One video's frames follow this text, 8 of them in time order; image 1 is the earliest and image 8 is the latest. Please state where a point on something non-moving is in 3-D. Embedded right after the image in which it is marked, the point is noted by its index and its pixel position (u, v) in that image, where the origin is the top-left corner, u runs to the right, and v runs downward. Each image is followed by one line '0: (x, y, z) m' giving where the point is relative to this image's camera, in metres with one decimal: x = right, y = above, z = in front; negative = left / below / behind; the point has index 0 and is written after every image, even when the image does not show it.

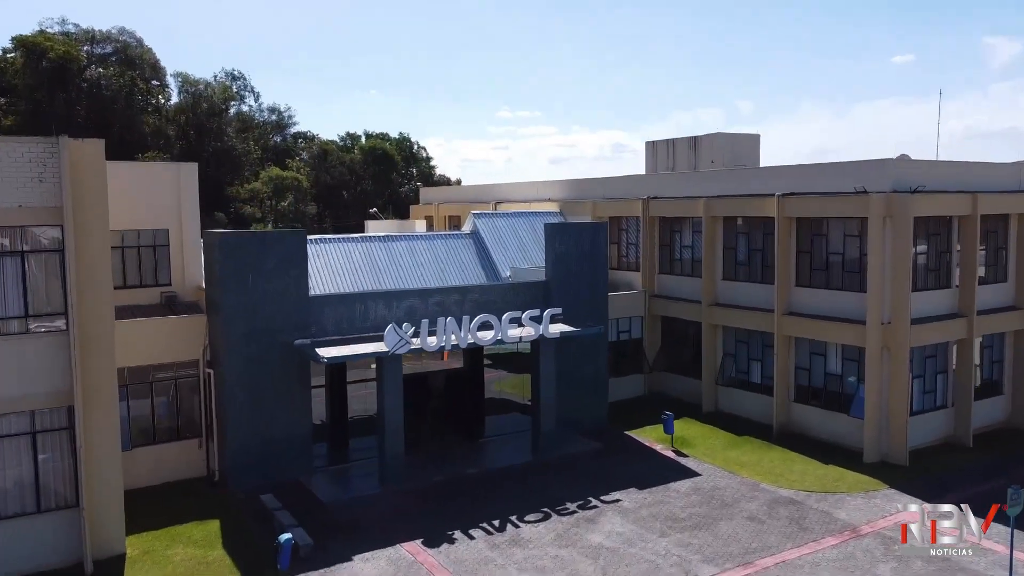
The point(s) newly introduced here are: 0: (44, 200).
0: (-10.4, +1.9, +18.5) m
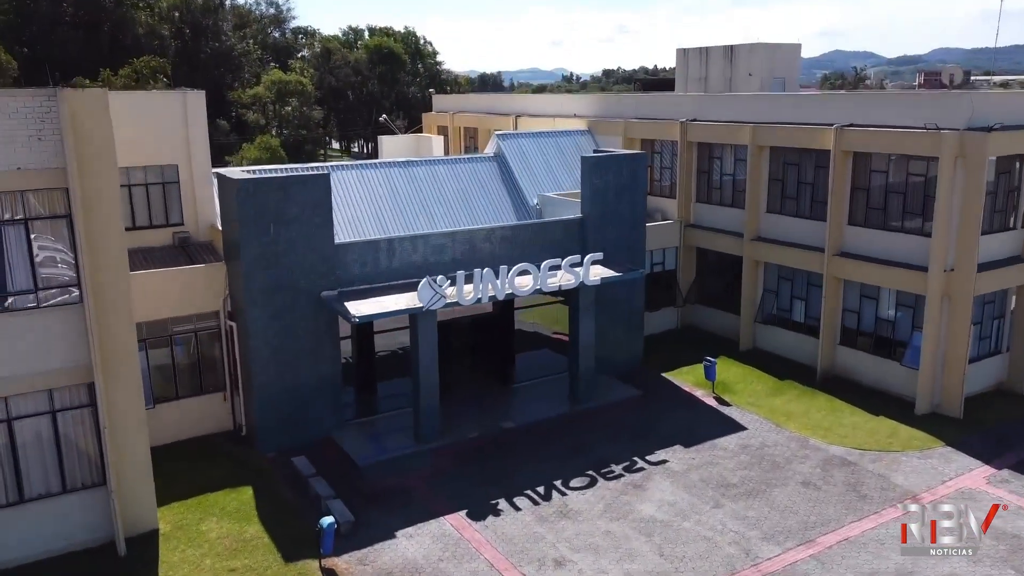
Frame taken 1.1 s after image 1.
0: (-9.3, +2.5, +16.5) m
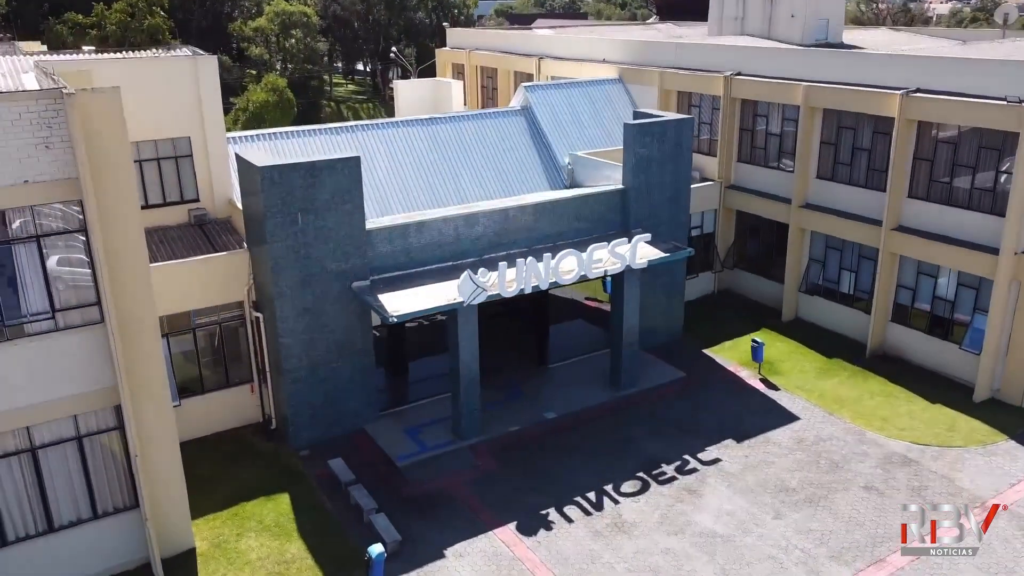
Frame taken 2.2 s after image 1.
0: (-8.1, +2.1, +14.8) m
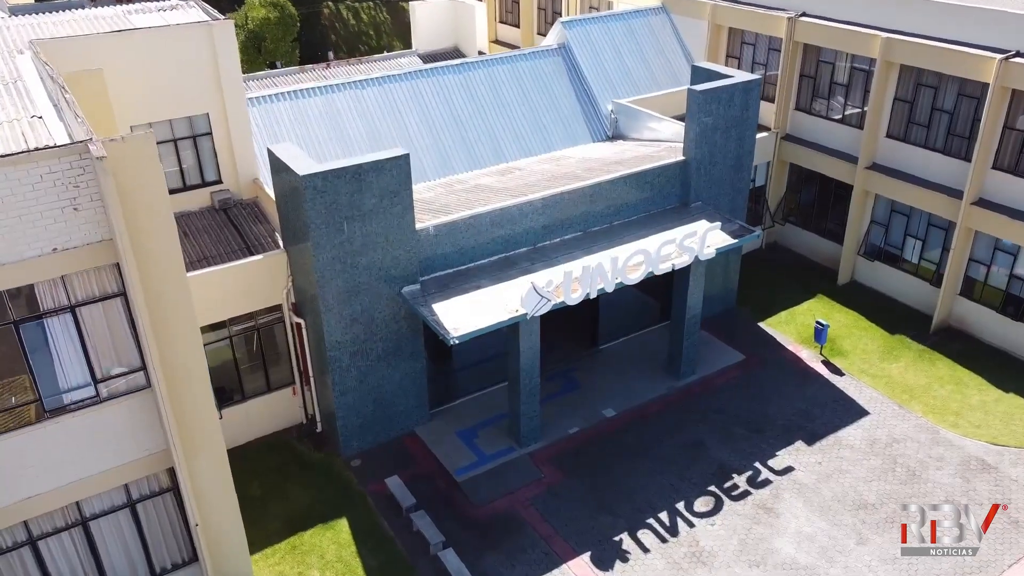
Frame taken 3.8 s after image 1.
0: (-6.5, +0.8, +12.8) m
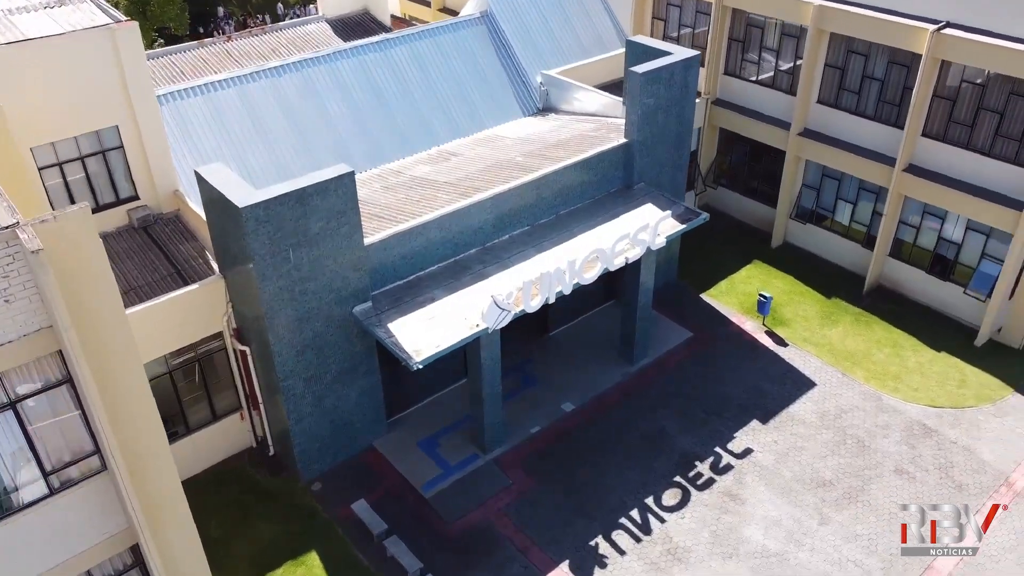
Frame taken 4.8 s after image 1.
0: (-6.7, -0.5, +11.4) m
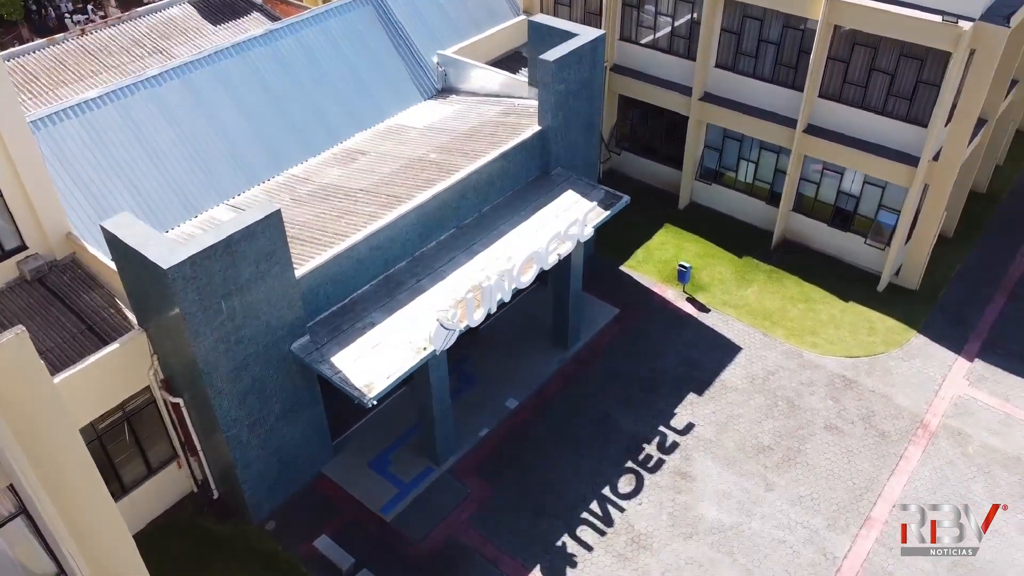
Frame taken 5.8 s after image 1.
0: (-6.7, -2.2, +10.2) m
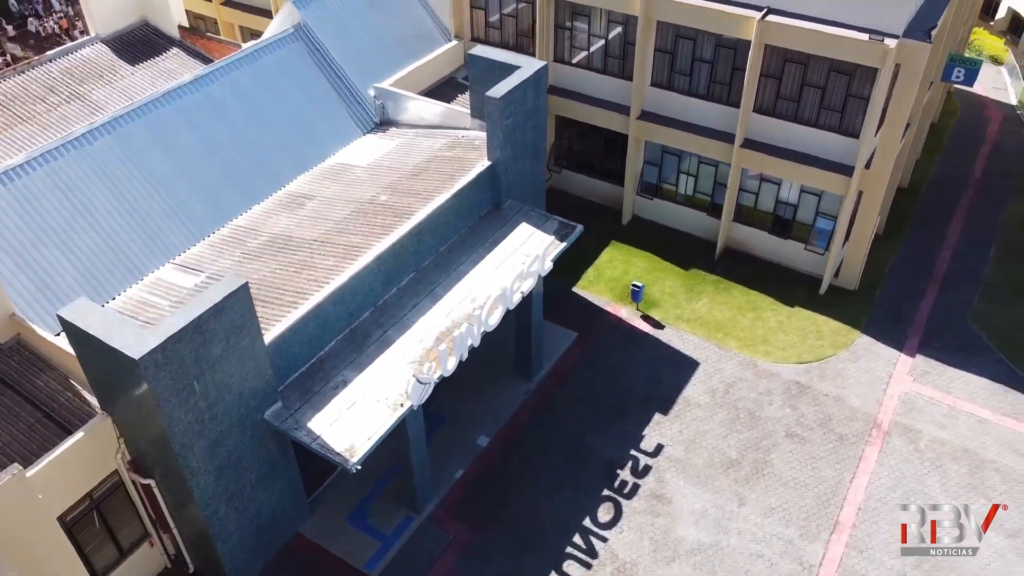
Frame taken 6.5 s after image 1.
0: (-6.3, -3.8, +9.6) m
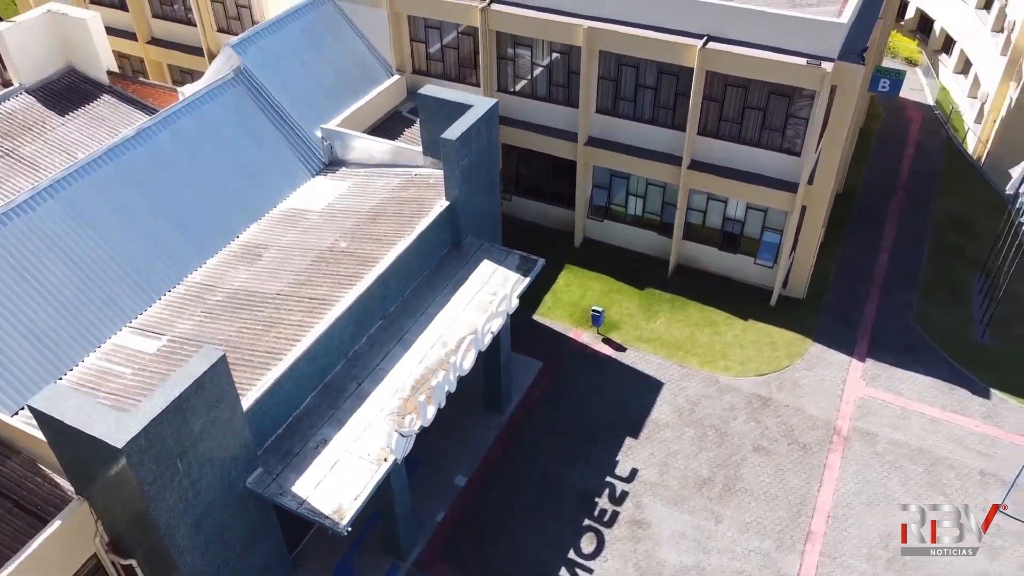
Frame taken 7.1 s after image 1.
0: (-5.9, -5.2, +9.3) m
